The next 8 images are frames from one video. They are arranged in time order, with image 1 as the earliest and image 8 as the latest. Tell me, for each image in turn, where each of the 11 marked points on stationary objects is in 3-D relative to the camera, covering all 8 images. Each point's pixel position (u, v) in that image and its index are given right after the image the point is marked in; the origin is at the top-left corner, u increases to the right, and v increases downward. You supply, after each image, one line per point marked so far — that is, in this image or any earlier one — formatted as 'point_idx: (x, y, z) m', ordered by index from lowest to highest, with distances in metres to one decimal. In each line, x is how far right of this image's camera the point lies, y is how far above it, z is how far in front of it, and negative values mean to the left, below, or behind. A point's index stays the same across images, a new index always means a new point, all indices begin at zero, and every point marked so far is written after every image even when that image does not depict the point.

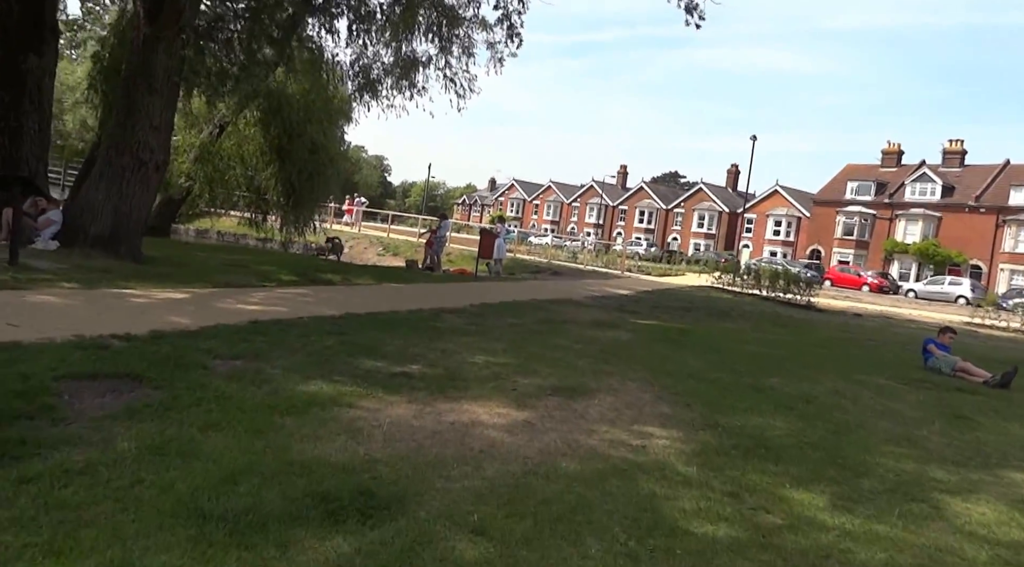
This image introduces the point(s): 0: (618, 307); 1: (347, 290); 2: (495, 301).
0: (+2.1, -0.5, +15.8) m
1: (-2.6, -0.1, +12.6) m
2: (-0.3, -0.3, +13.3) m
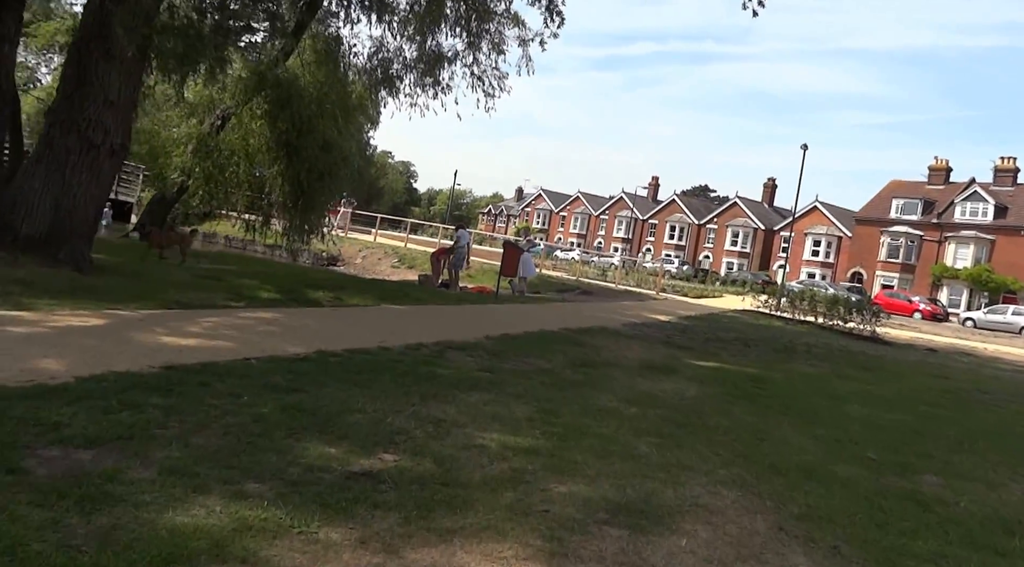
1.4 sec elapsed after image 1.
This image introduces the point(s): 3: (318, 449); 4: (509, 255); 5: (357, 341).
0: (+2.5, -1.0, +13.2) m
1: (-2.3, -0.4, +10.1) m
2: (+0.1, -0.7, +10.7) m
3: (-1.1, -0.9, +4.4) m
4: (-0.1, +0.6, +17.5) m
5: (-1.6, -0.6, +8.0) m
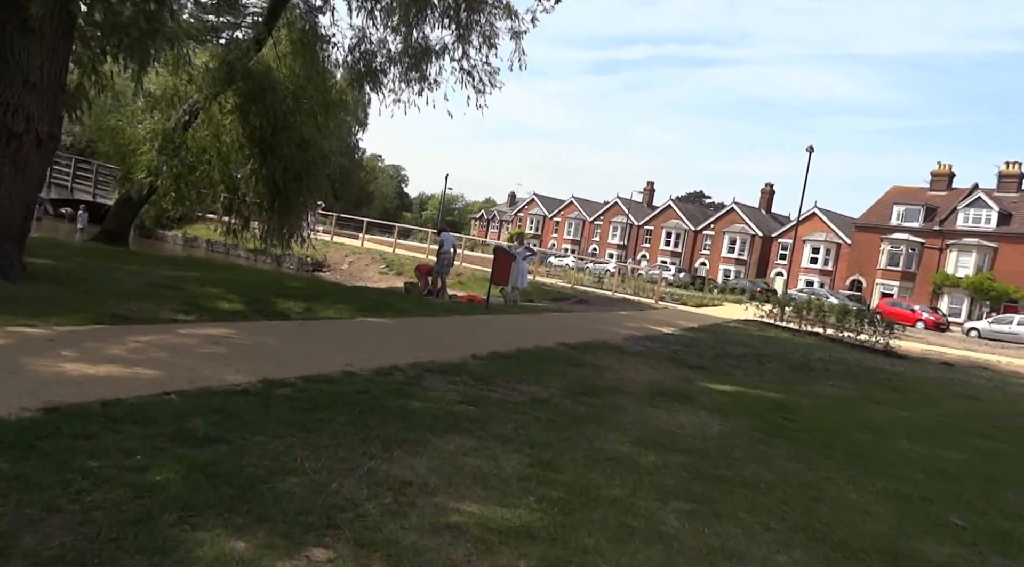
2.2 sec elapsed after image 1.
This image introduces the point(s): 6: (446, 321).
0: (+2.4, -1.2, +11.9) m
1: (-2.4, -0.5, +8.8) m
2: (0.0, -0.8, +9.4) m
3: (-1.2, -1.0, +3.0) m
4: (-0.3, +0.4, +16.2) m
5: (-1.7, -0.7, +6.6) m
6: (-1.1, -0.6, +12.2) m
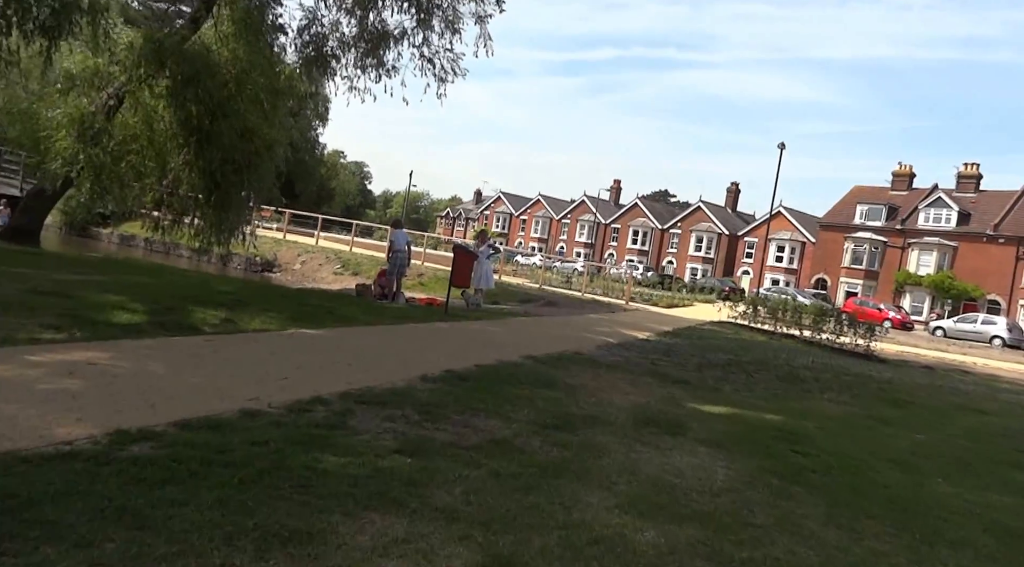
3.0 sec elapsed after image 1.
0: (+1.9, -1.2, +10.5) m
1: (-2.8, -0.6, +7.2) m
2: (-0.5, -0.9, +8.0) m
3: (-1.3, -1.1, +1.5) m
4: (-1.0, +0.4, +14.7) m
5: (-2.0, -0.8, +5.1) m
6: (-1.6, -0.7, +10.7) m
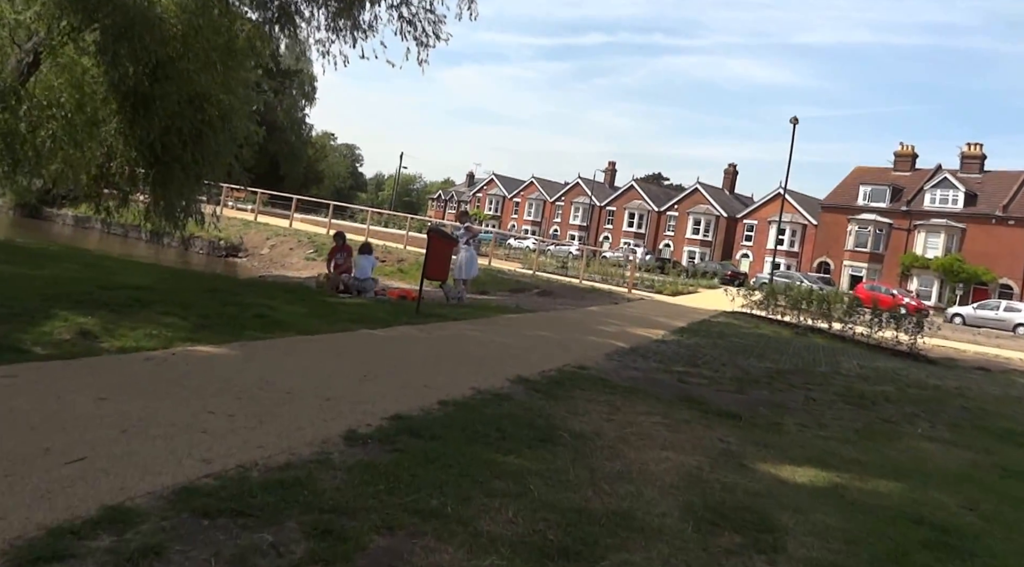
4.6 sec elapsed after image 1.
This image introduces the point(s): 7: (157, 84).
0: (+1.7, -1.1, +7.9) m
1: (-2.9, -0.6, +4.5) m
2: (-0.6, -0.9, +5.3) m
3: (-1.4, -1.2, -1.1) m
4: (-1.2, +0.5, +12.0) m
5: (-2.1, -0.8, +2.4) m
6: (-1.8, -0.6, +8.1) m
7: (-6.3, +3.6, +13.6) m
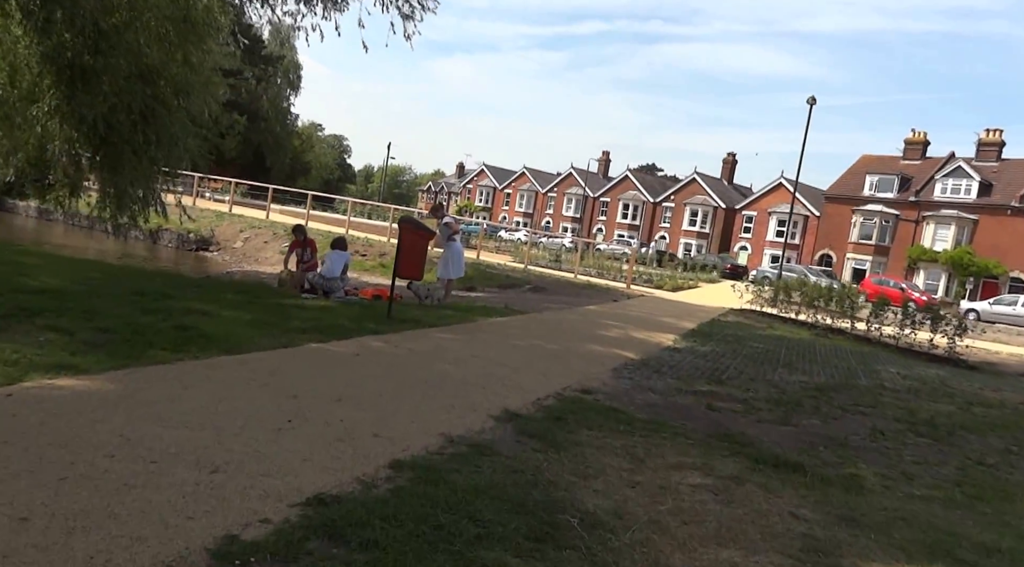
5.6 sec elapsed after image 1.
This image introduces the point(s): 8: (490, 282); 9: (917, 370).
0: (+1.6, -1.2, +6.1) m
1: (-3.0, -0.7, +2.6) m
2: (-0.7, -0.9, +3.5) m
3: (-1.4, -1.4, -3.0) m
4: (-1.3, +0.5, +10.1) m
5: (-2.1, -0.9, +0.6) m
6: (-1.9, -0.6, +6.2) m
7: (-6.5, +3.6, +11.7) m
8: (-0.6, 0.0, +20.0) m
9: (+6.8, -1.4, +13.1) m
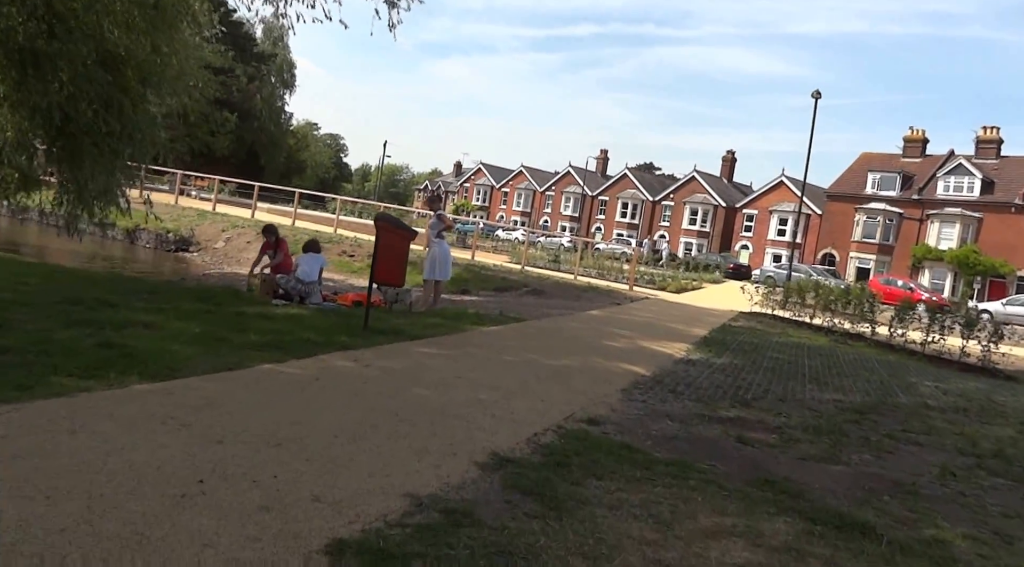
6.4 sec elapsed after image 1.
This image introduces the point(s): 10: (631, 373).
0: (+1.5, -1.2, +4.8) m
1: (-3.0, -0.7, +1.4) m
2: (-0.7, -1.0, +2.2) m
3: (-1.5, -1.4, -4.2) m
4: (-1.4, +0.5, +8.9) m
5: (-2.2, -1.0, -0.7) m
6: (-1.9, -0.7, +4.9) m
7: (-6.6, +3.5, +10.4) m
8: (-0.7, 0.0, +18.7) m
9: (+6.7, -1.5, +11.8) m
10: (+1.3, -1.0, +8.8) m
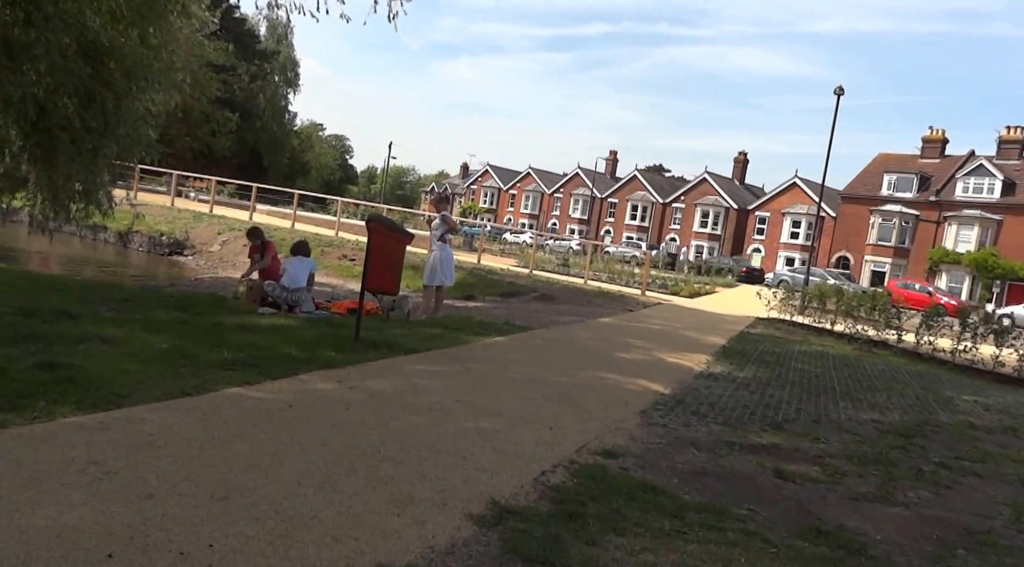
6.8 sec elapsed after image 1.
0: (+1.6, -1.3, +4.0) m
1: (-3.1, -0.8, +0.6) m
2: (-0.8, -1.1, +1.4) m
3: (-1.5, -1.5, -5.0) m
4: (-1.3, +0.4, +8.1) m
5: (-2.2, -1.0, -1.5) m
6: (-1.9, -0.8, +4.1) m
7: (-6.5, +3.4, +9.7) m
8: (-0.5, -0.2, +17.9) m
9: (+6.8, -1.6, +10.9) m
10: (+1.4, -1.1, +8.0) m
